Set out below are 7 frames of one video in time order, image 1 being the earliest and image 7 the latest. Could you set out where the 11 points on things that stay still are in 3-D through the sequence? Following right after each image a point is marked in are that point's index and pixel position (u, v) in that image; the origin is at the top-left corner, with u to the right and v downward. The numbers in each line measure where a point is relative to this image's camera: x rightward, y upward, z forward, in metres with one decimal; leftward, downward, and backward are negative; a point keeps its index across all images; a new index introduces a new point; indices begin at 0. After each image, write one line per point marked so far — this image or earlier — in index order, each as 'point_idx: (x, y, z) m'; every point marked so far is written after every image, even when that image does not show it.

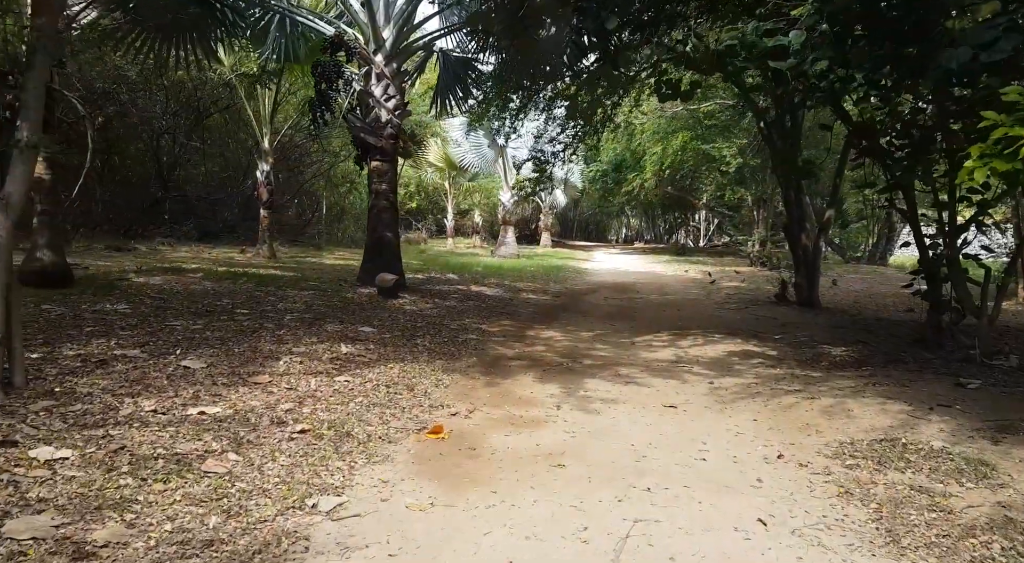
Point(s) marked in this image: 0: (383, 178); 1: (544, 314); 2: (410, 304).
0: (-1.6, +1.3, +9.4) m
1: (+0.4, -0.4, +9.3) m
2: (-1.2, -0.3, +8.5) m
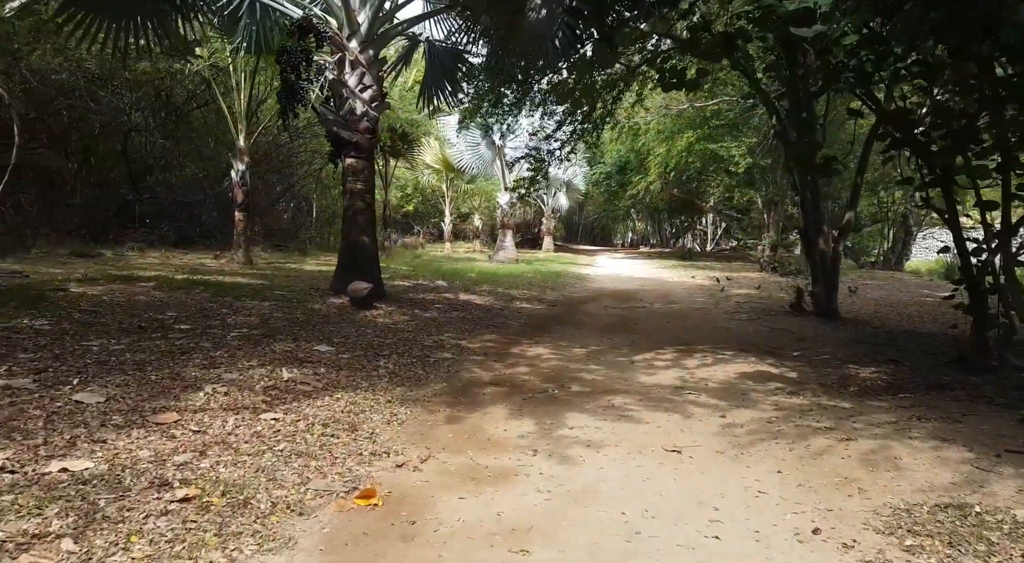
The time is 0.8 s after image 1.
0: (-1.8, +1.2, +8.6) m
1: (+0.3, -0.5, +8.4) m
2: (-1.3, -0.4, +7.6) m
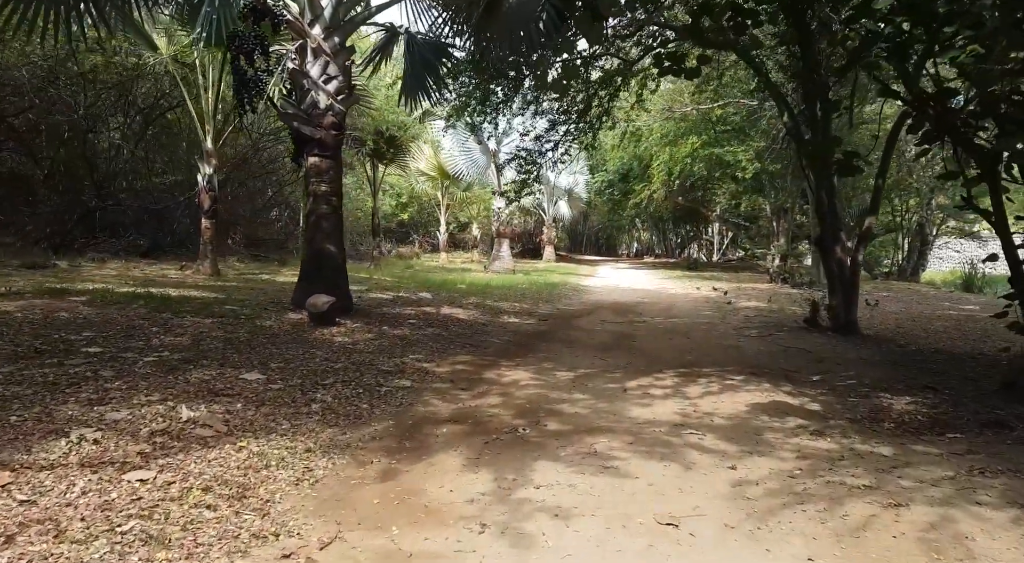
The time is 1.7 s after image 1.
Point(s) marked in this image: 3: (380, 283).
0: (-2.0, +1.1, +7.7) m
1: (+0.1, -0.6, +7.5) m
2: (-1.5, -0.5, +6.7) m
3: (-2.1, 0.0, +11.9) m
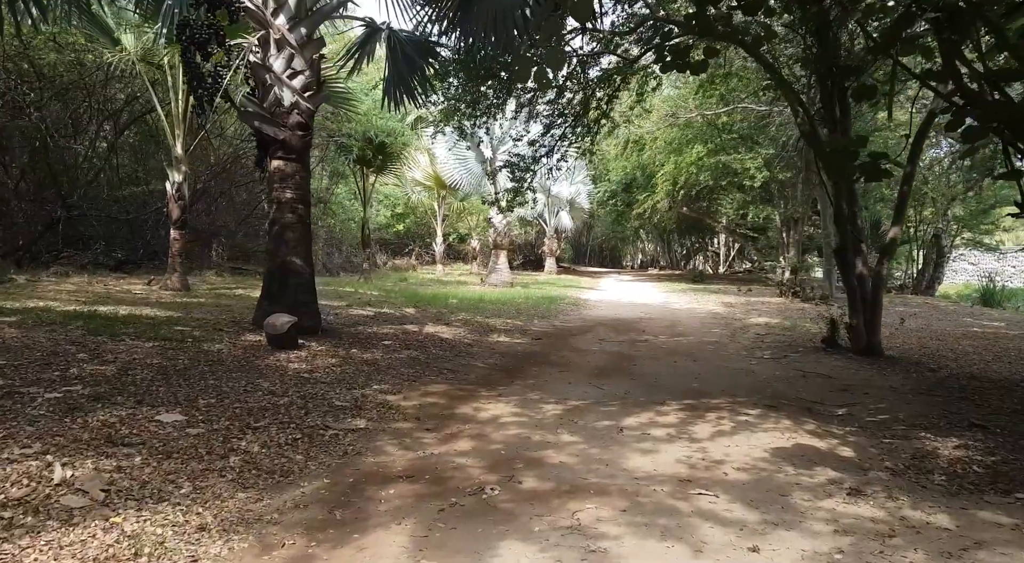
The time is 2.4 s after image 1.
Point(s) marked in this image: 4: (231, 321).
0: (-2.1, +0.9, +6.9) m
1: (-0.1, -0.8, +6.7) m
2: (-1.6, -0.6, +5.9) m
3: (-2.2, -0.2, +11.1) m
4: (-2.7, -0.4, +7.3) m
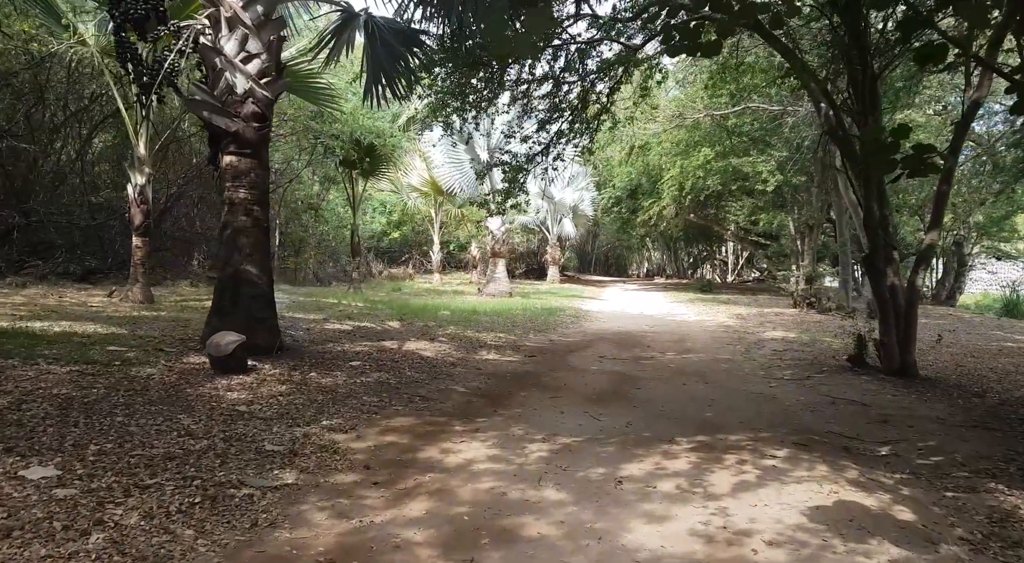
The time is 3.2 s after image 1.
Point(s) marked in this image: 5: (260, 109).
0: (-2.2, +0.8, +6.1) m
1: (-0.2, -0.9, +5.8) m
2: (-1.8, -0.7, +5.0) m
3: (-2.3, -0.4, +10.2) m
4: (-2.9, -0.5, +6.4) m
5: (-2.1, +1.4, +6.1) m
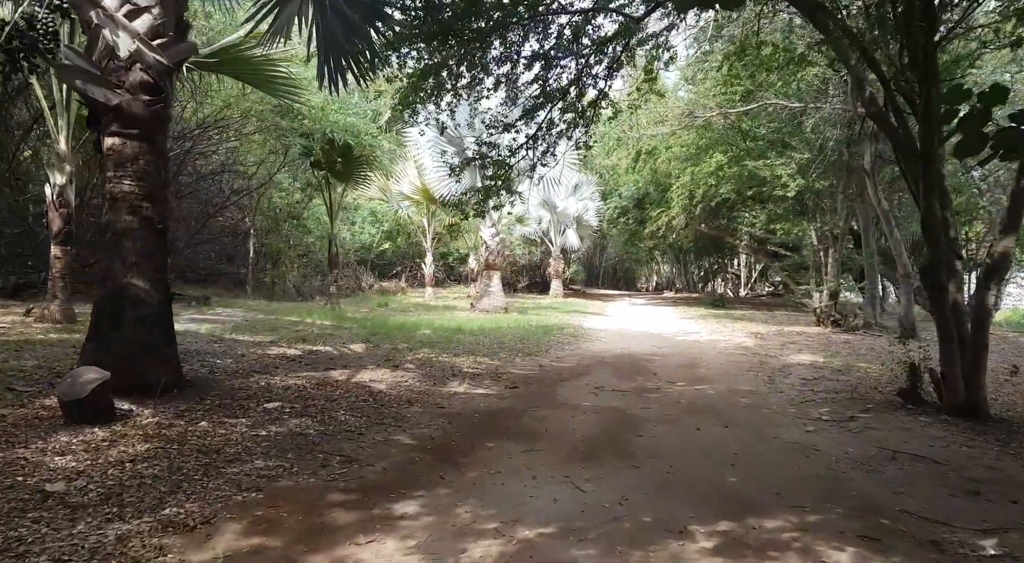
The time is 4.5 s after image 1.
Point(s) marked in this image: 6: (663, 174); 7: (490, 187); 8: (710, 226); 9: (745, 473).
0: (-2.5, +0.7, +4.7) m
1: (-0.4, -1.0, +4.4) m
2: (-2.0, -0.8, +3.7) m
3: (-2.5, -0.6, +8.9) m
4: (-3.1, -0.6, +5.0) m
5: (-2.3, +1.3, +4.8) m
6: (+3.7, +2.7, +18.6) m
7: (-0.2, +1.1, +8.8) m
8: (+5.3, +1.5, +19.9) m
9: (+1.3, -1.1, +4.3) m
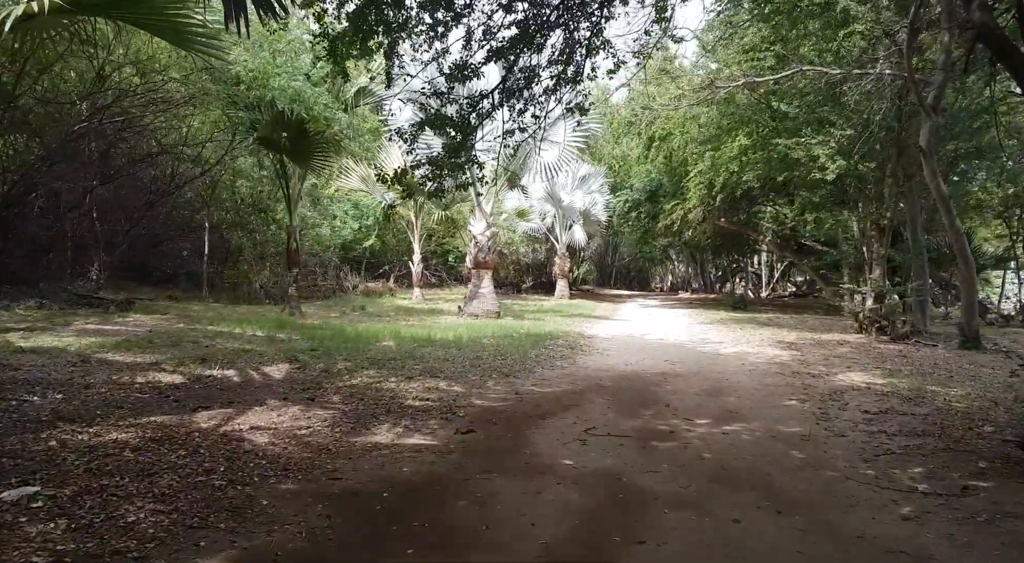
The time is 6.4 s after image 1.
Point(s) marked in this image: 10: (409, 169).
0: (-2.8, +0.7, +2.8) m
1: (-0.8, -1.0, +2.5) m
2: (-2.4, -0.8, +1.7) m
3: (-2.7, -0.6, +6.9) m
4: (-3.4, -0.6, +3.1) m
5: (-2.6, +1.3, +2.9) m
6: (+3.7, +2.7, +16.6) m
7: (-0.5, +1.0, +6.9) m
8: (+5.2, +1.5, +17.8) m
9: (+1.0, -1.1, +2.3) m
10: (-0.9, +1.0, +6.5) m
